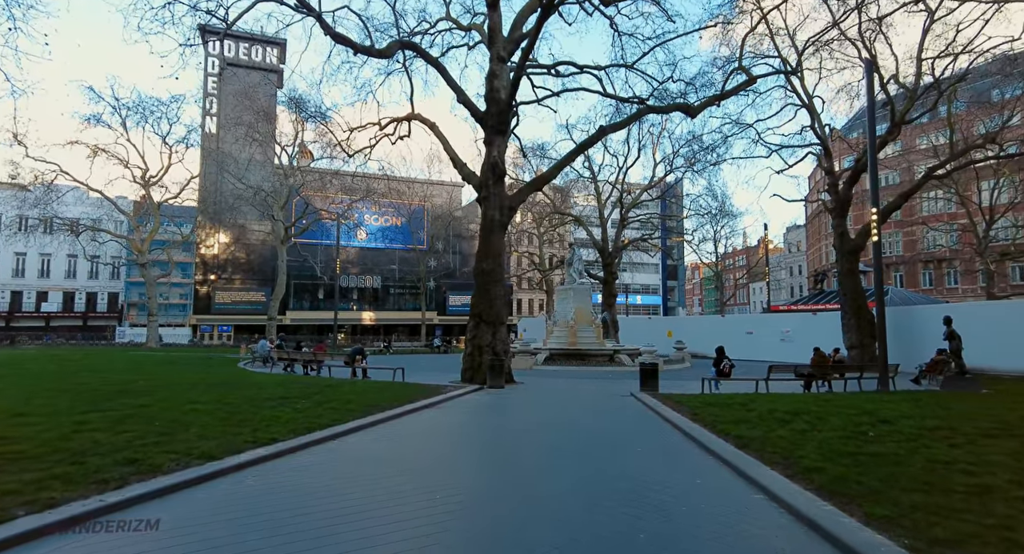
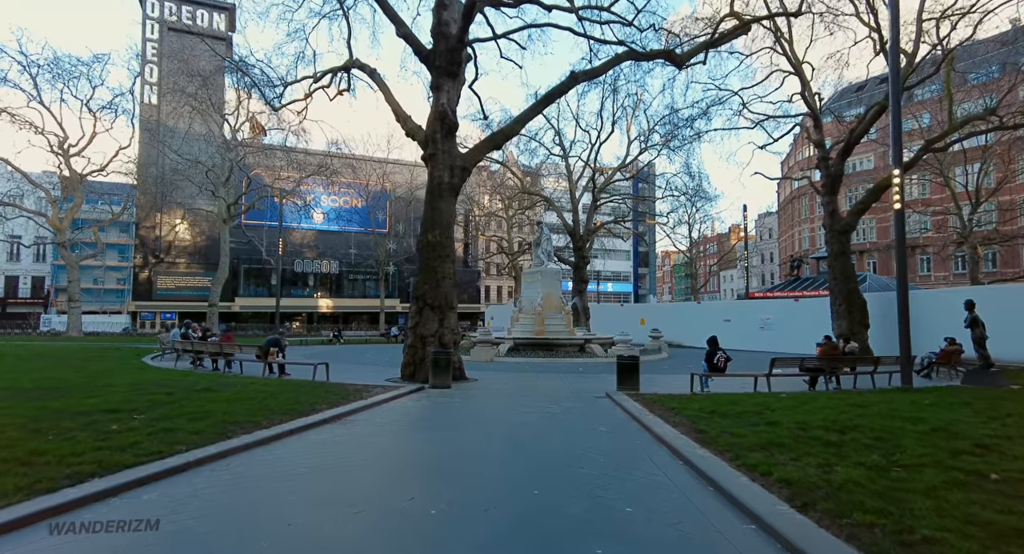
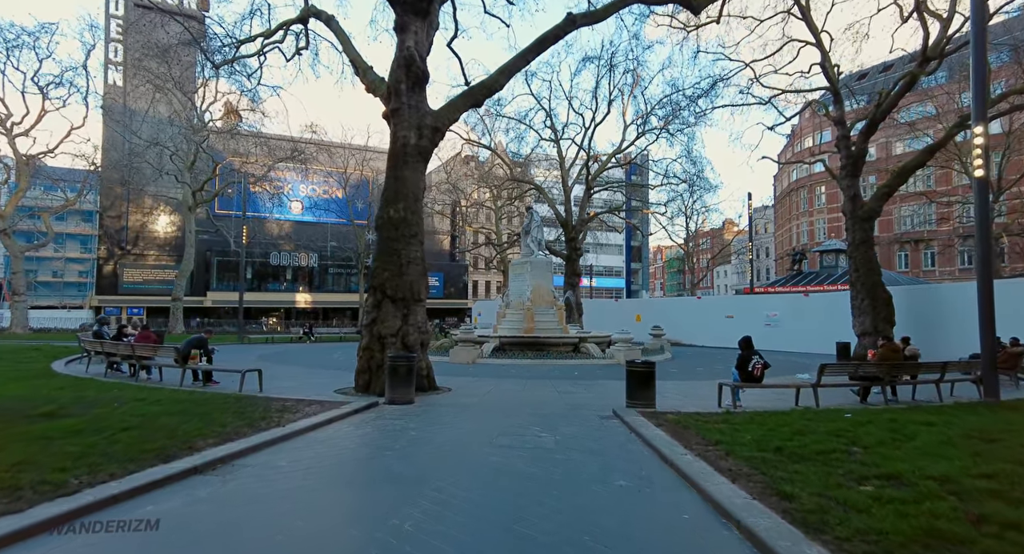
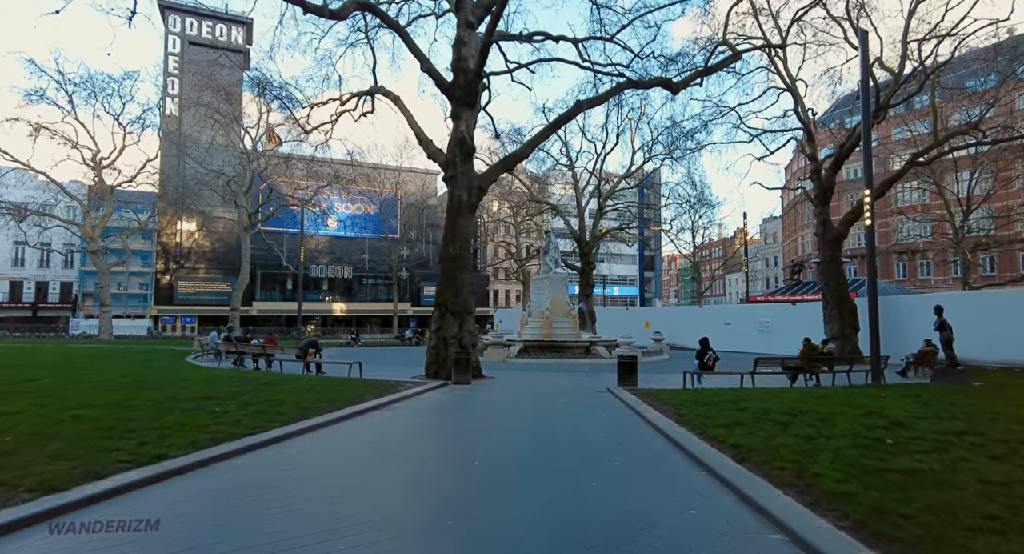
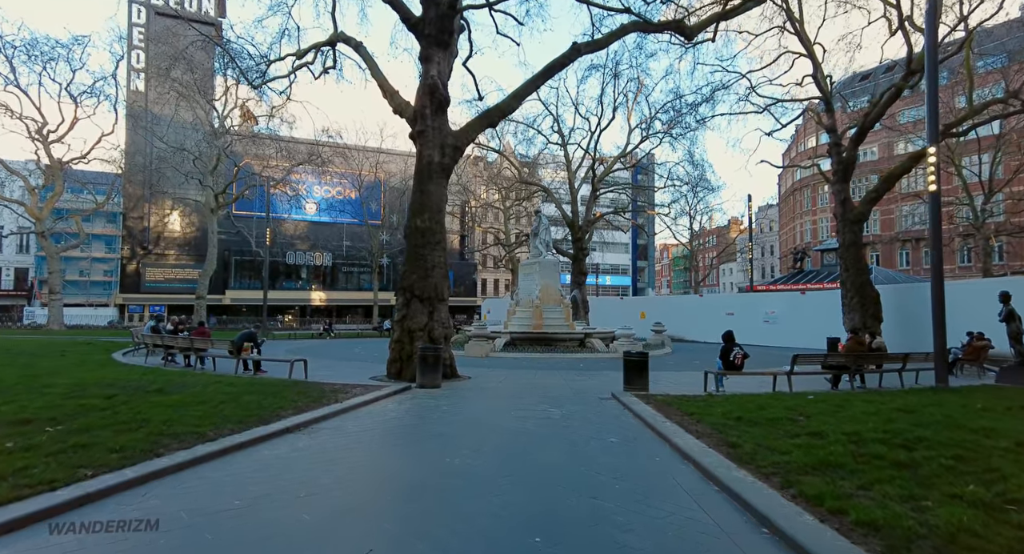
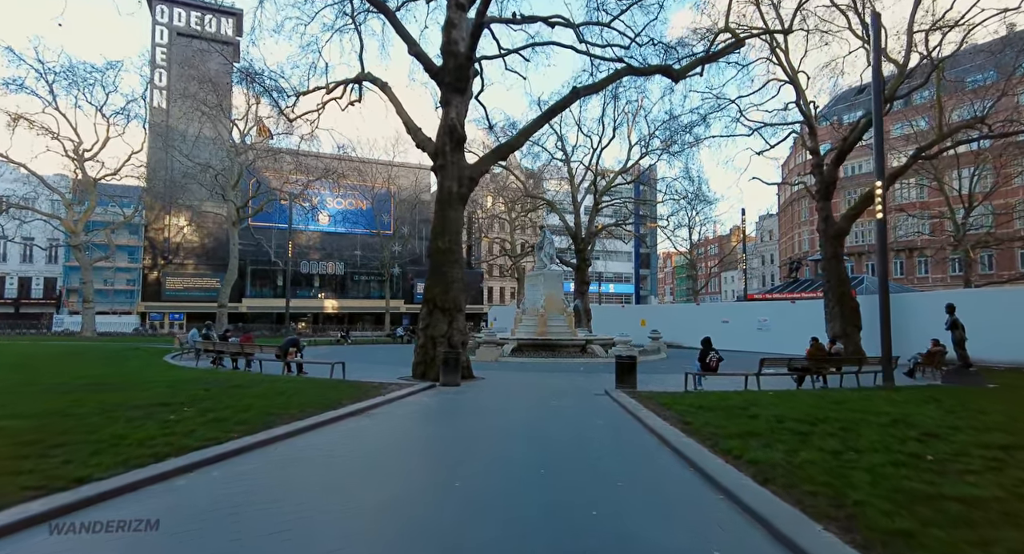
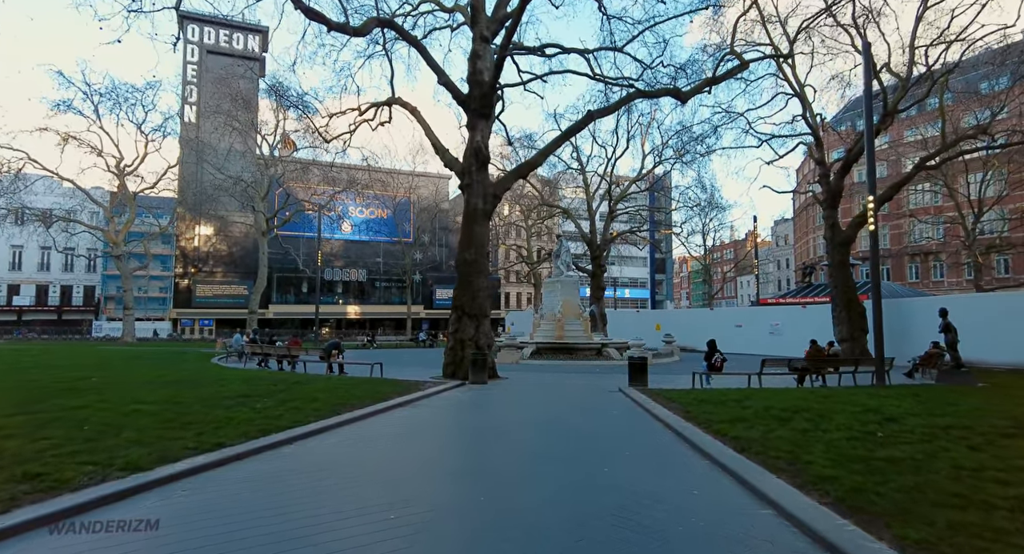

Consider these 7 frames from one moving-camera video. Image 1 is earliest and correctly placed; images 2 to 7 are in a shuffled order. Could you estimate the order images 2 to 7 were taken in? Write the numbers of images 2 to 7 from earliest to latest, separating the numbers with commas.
7, 4, 6, 2, 5, 3
